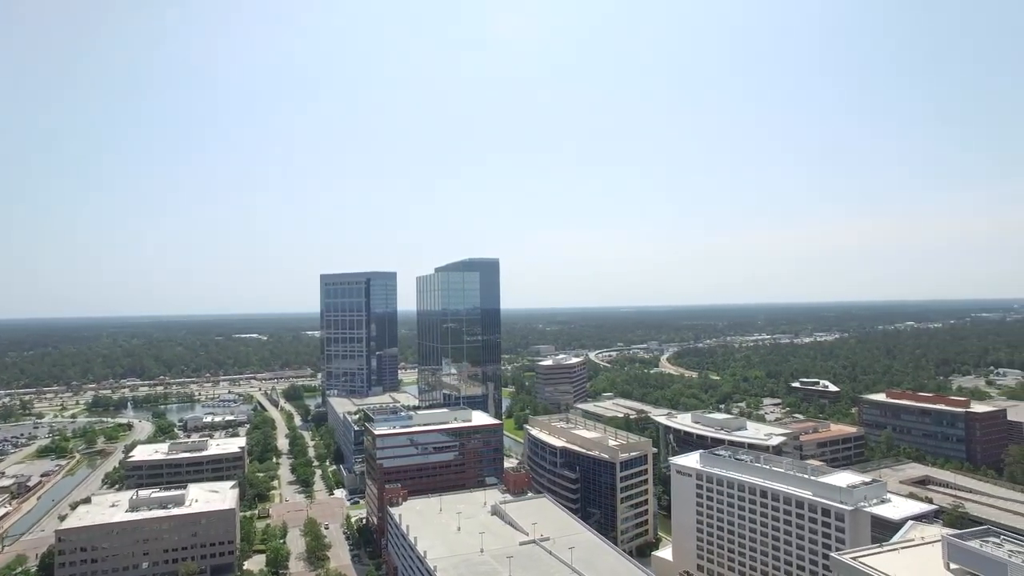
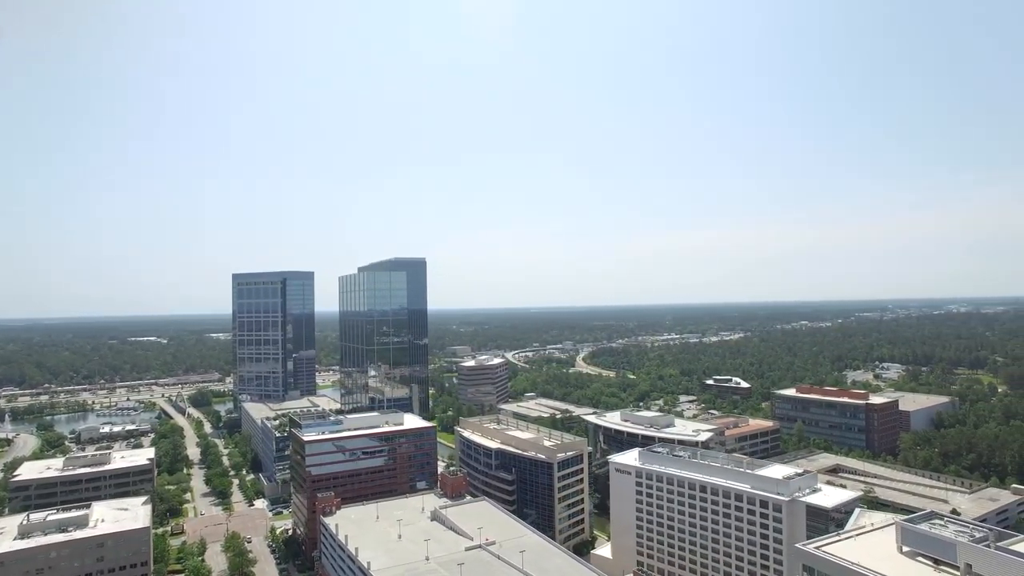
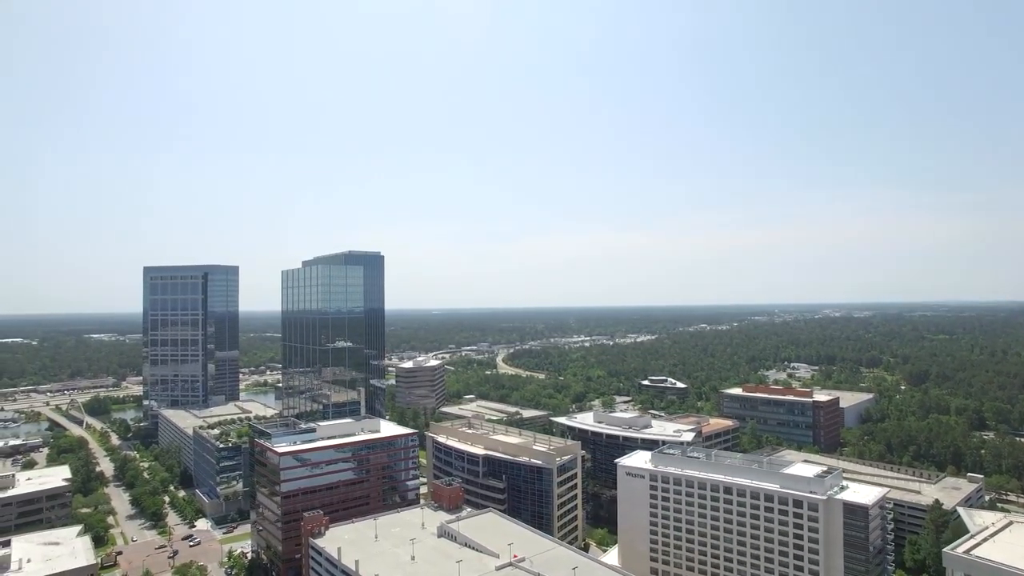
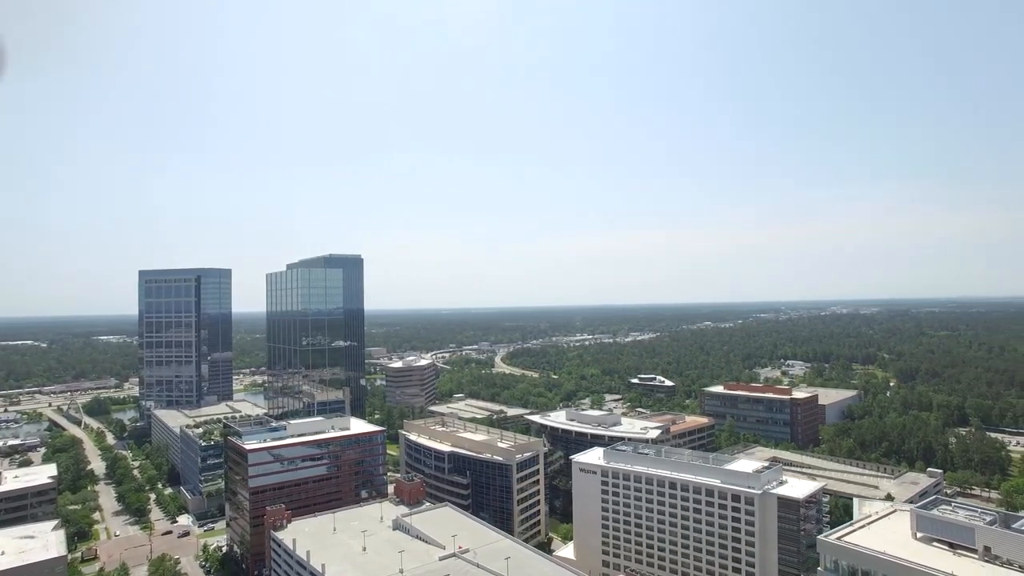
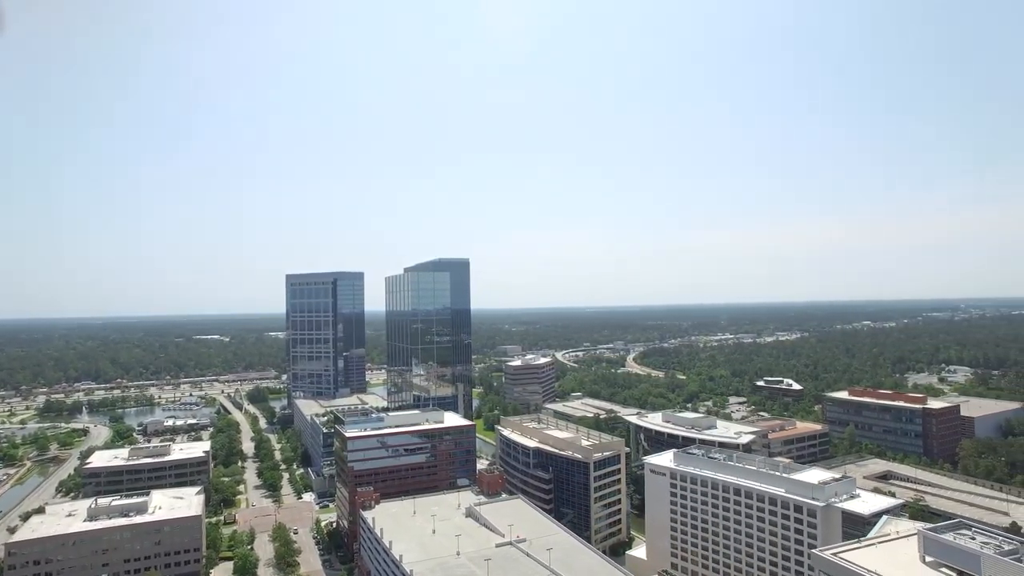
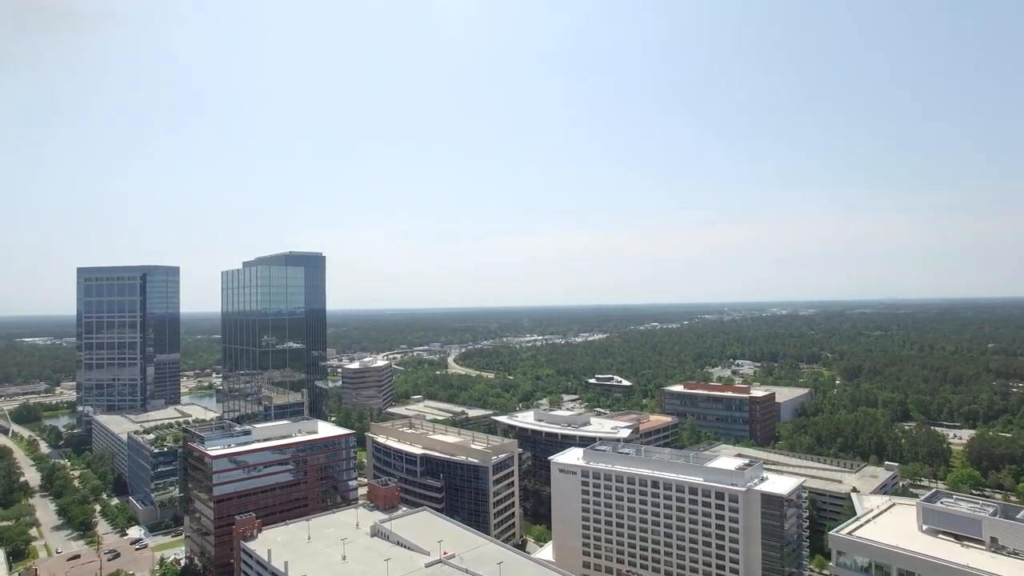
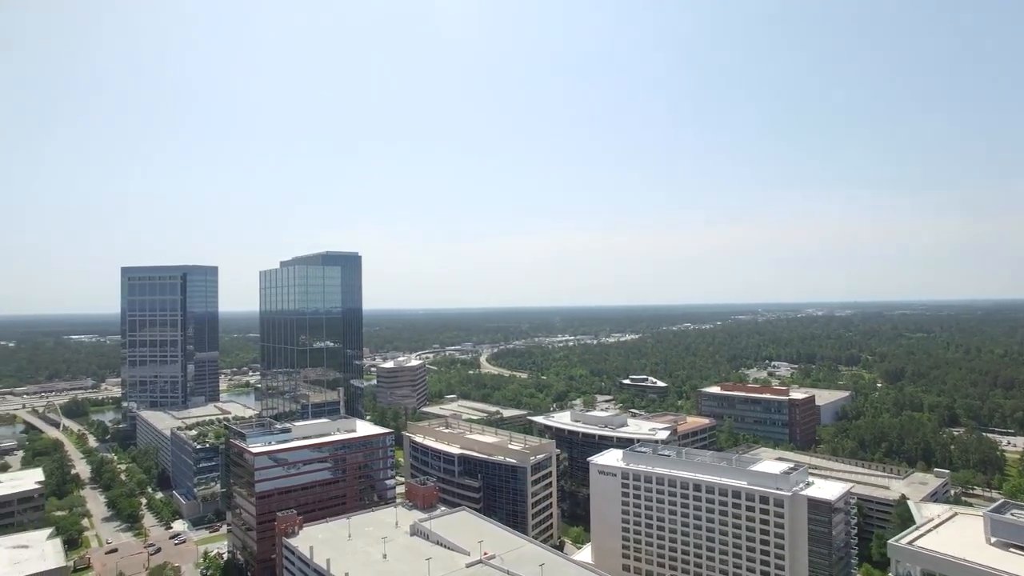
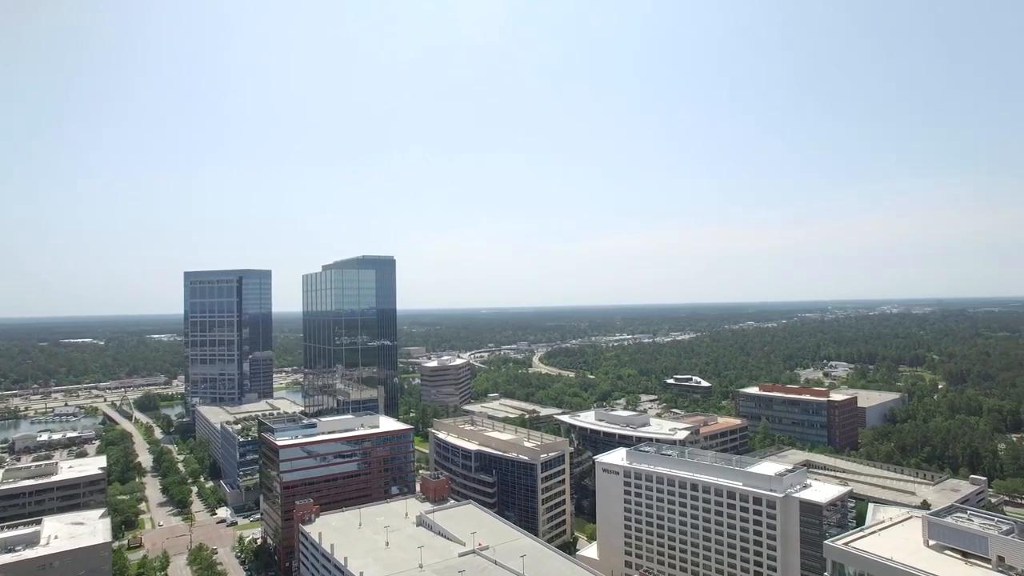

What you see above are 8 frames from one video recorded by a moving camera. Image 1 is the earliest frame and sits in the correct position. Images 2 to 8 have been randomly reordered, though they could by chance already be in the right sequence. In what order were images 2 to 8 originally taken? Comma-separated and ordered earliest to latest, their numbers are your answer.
5, 2, 8, 4, 6, 7, 3
